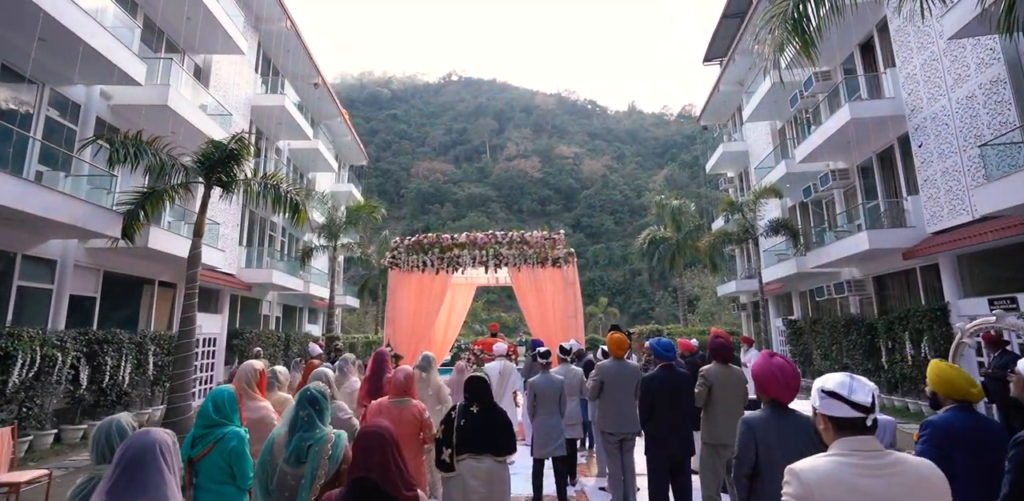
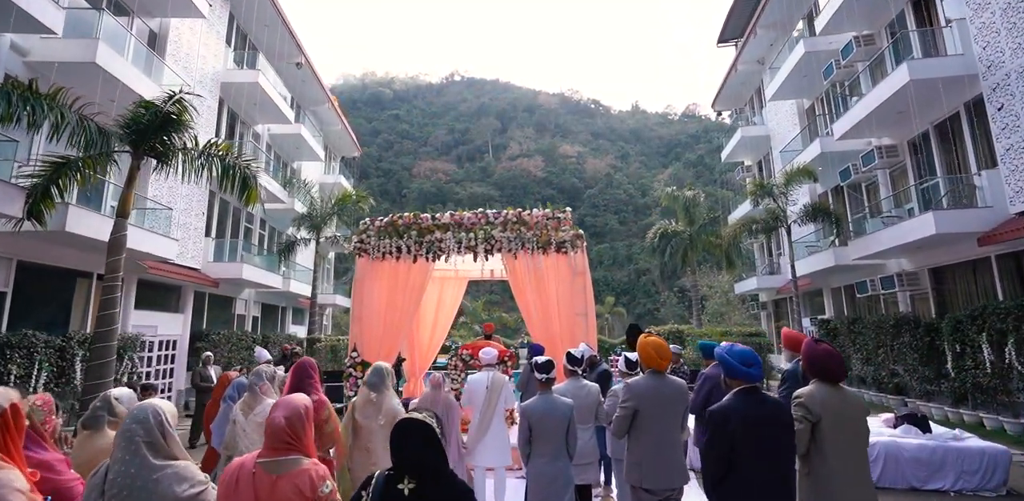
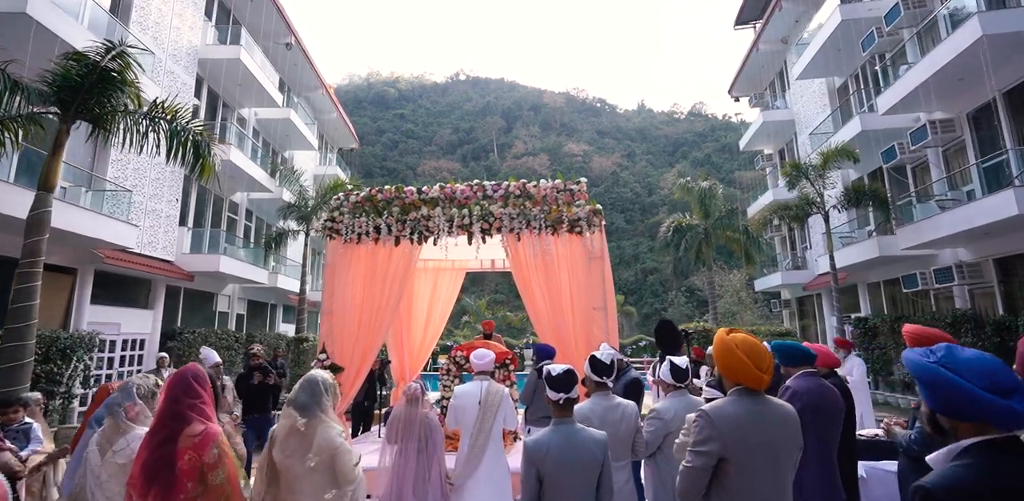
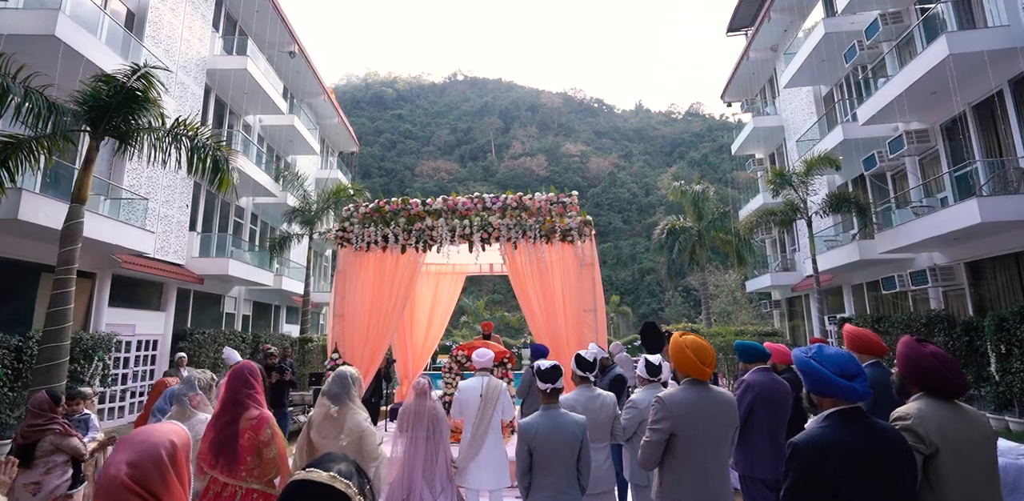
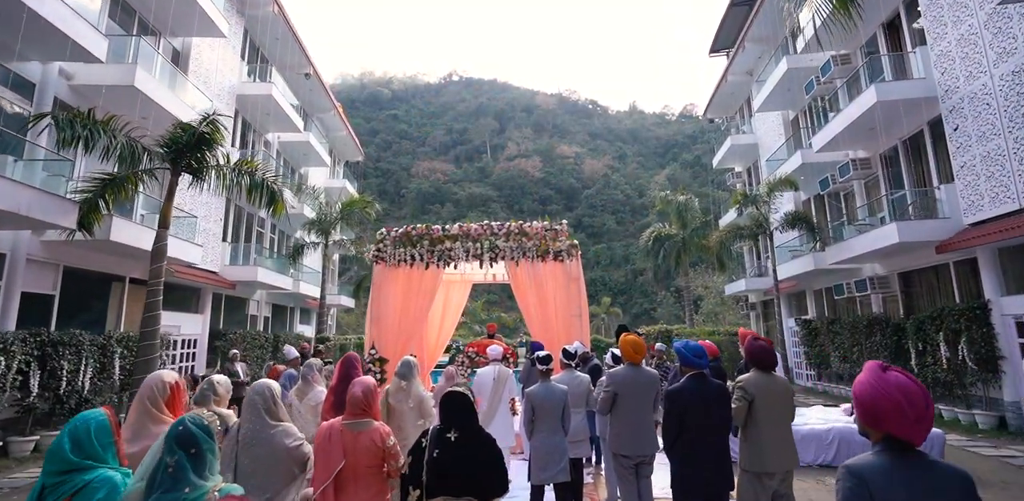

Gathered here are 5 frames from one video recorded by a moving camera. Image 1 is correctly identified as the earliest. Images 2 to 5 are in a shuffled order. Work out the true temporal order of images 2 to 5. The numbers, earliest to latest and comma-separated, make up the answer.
5, 2, 4, 3
